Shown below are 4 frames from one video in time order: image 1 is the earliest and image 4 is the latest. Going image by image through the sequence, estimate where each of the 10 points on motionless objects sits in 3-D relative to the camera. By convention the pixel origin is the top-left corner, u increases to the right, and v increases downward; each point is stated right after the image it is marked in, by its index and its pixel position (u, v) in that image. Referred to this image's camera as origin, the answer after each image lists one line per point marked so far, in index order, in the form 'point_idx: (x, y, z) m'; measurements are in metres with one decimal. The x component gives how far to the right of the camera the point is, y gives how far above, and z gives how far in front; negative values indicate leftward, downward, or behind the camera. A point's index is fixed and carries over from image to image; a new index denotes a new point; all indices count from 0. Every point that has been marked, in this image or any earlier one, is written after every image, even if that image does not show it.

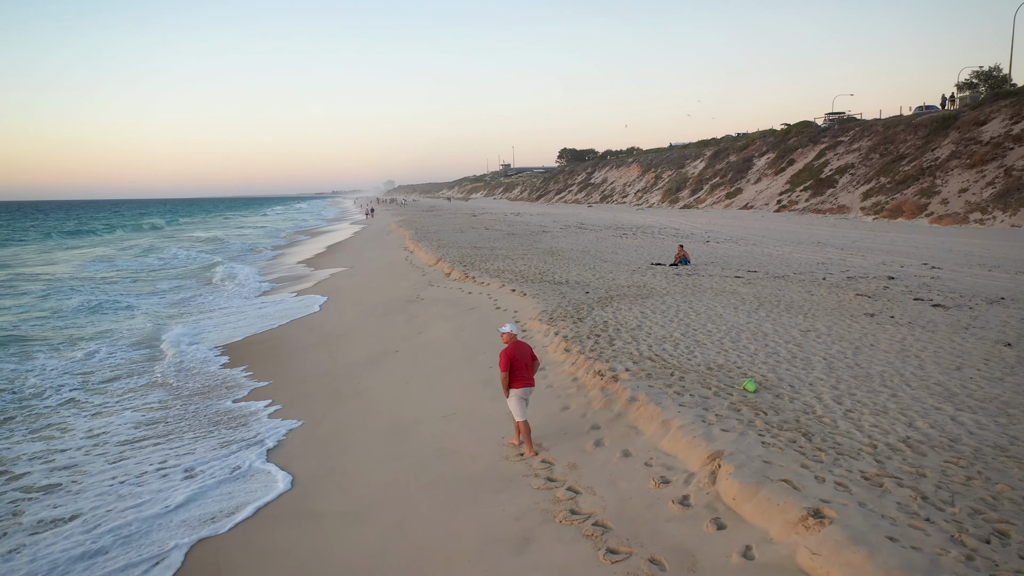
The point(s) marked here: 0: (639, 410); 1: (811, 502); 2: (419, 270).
0: (+0.8, -0.8, +5.1) m
1: (+1.3, -0.9, +3.4) m
2: (-1.9, +0.4, +16.1) m
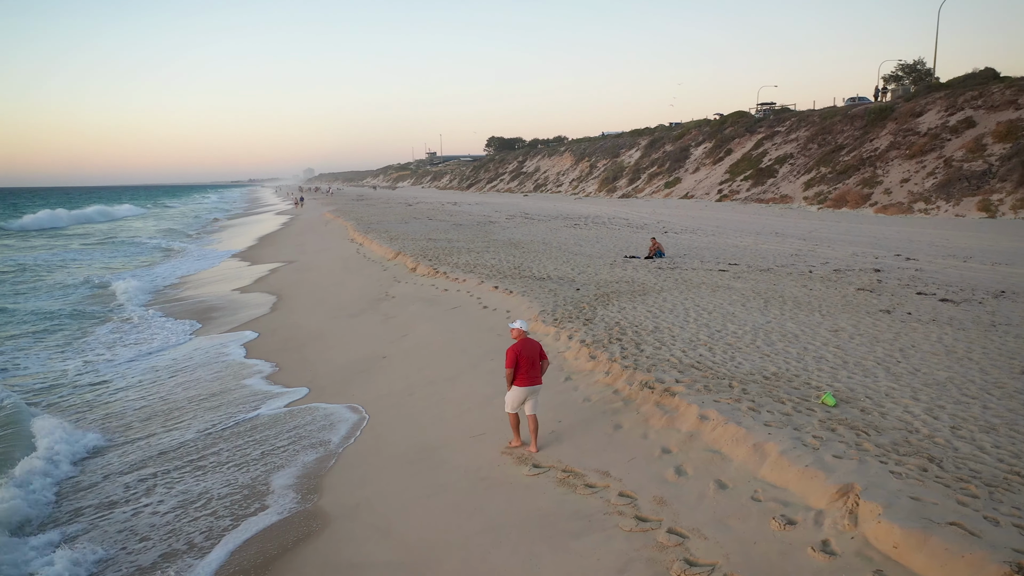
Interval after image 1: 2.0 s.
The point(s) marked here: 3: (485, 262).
0: (+1.1, -0.8, +4.5) m
1: (+1.8, -0.9, +2.9) m
2: (-2.6, +0.4, +15.2) m
3: (-0.4, +0.4, +13.4) m
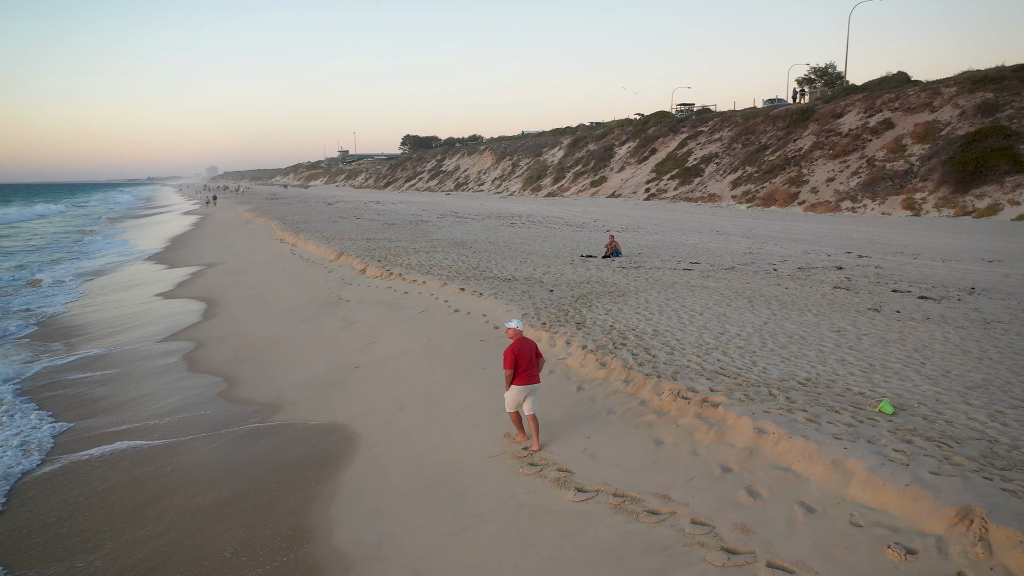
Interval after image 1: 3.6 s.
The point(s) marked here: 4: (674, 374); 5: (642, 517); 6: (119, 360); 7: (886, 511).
0: (+1.4, -0.8, +4.2) m
1: (+2.2, -1.0, +2.6) m
2: (-3.5, +0.4, +14.4) m
3: (-1.2, +0.4, +12.8) m
4: (+1.1, -0.6, +5.5) m
5: (+0.6, -1.1, +3.9) m
6: (-4.4, -0.8, +9.2) m
7: (+1.6, -1.0, +3.5) m
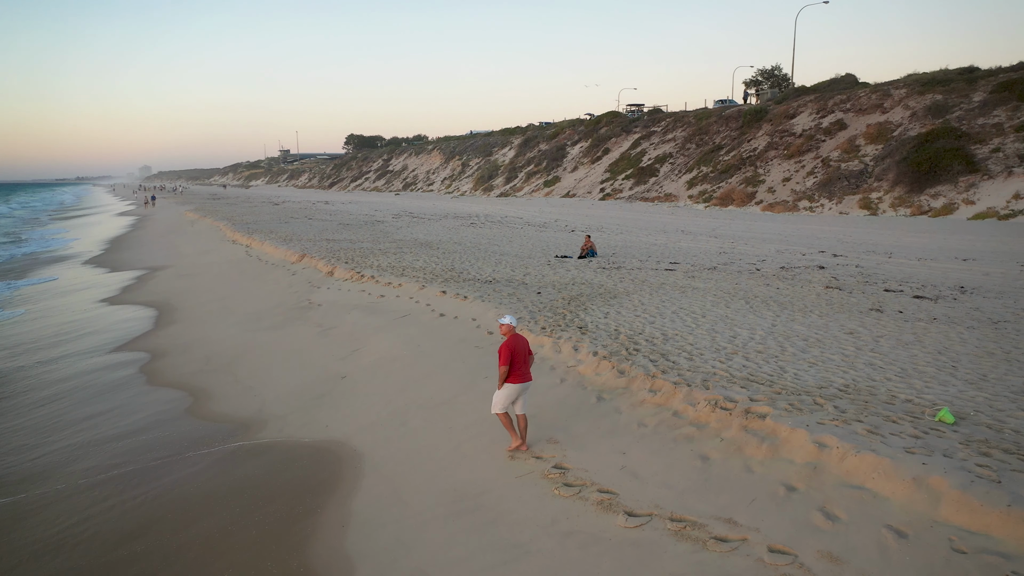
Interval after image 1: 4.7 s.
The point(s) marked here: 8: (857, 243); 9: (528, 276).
0: (+1.6, -0.8, +3.8) m
1: (+2.5, -1.0, +2.3) m
2: (-4.0, +0.3, +13.7) m
3: (-1.5, +0.4, +12.3) m
4: (+1.2, -0.6, +5.2) m
5: (+0.9, -1.1, +3.5) m
6: (-4.5, -0.8, +8.4) m
7: (+1.9, -1.0, +3.2) m
8: (+6.4, +0.8, +15.0) m
9: (+0.2, +0.2, +10.6) m
